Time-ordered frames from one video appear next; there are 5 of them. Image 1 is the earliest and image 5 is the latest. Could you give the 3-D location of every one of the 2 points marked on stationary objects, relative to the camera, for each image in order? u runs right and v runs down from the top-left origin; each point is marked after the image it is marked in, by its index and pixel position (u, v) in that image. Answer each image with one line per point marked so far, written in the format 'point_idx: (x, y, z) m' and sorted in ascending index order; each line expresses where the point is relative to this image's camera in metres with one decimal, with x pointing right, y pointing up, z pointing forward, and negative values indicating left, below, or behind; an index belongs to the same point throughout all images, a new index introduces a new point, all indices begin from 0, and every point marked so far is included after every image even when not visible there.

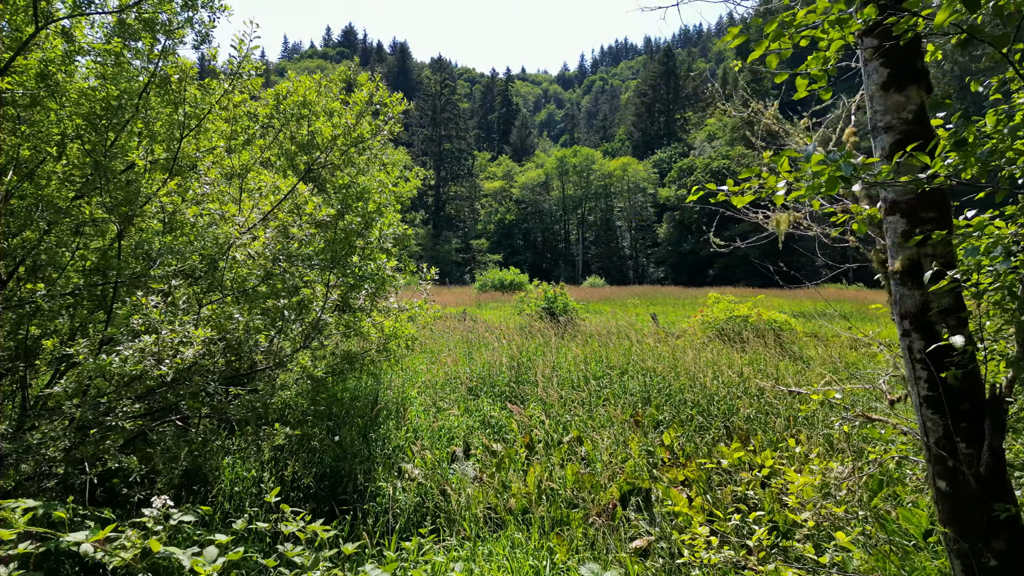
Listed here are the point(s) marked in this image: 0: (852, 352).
0: (+3.4, -0.7, +7.6) m
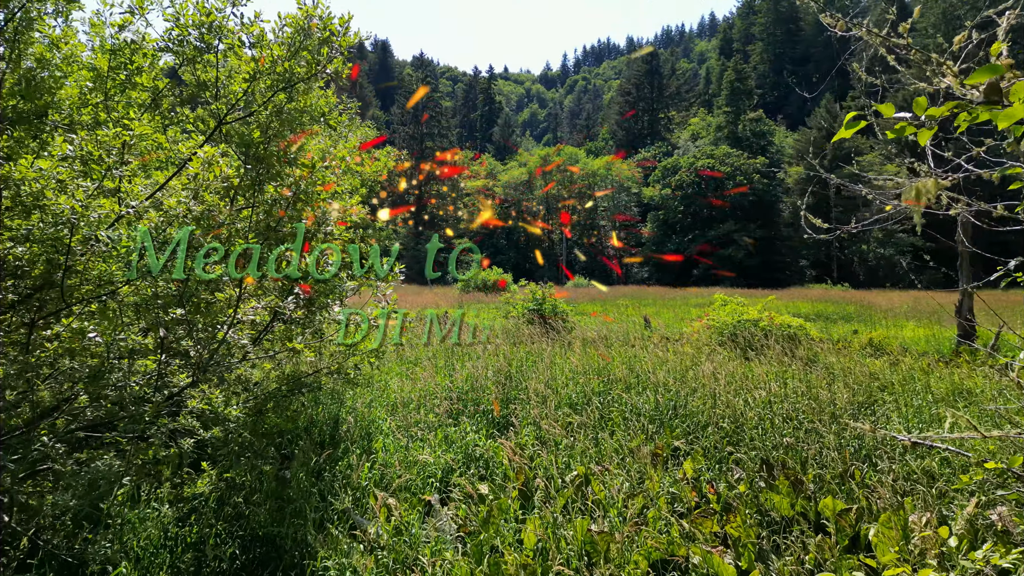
0: (+3.3, -0.7, +6.7) m
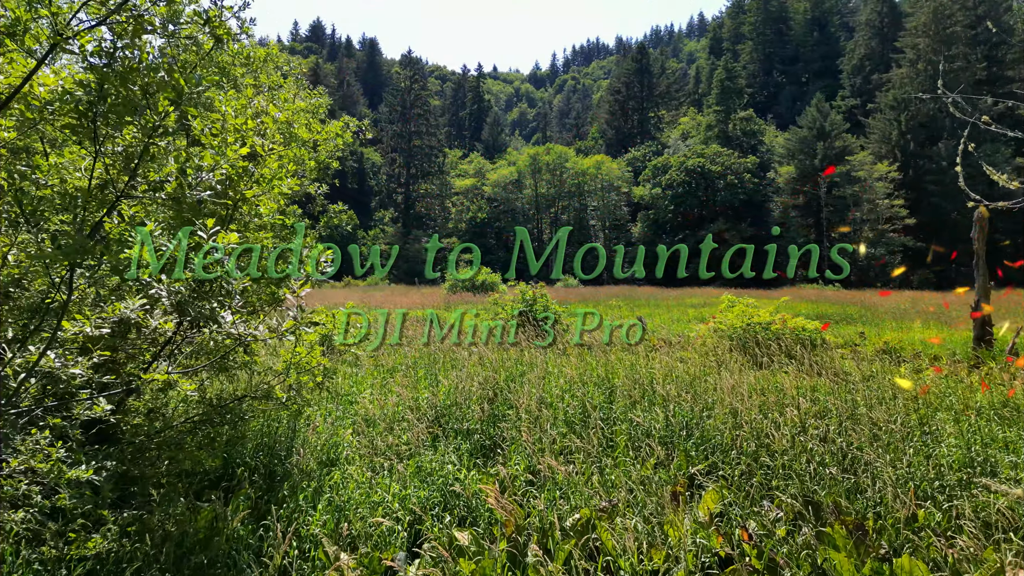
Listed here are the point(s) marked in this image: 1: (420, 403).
0: (+3.2, -0.7, +6.0) m
1: (-0.6, -0.8, +5.0) m
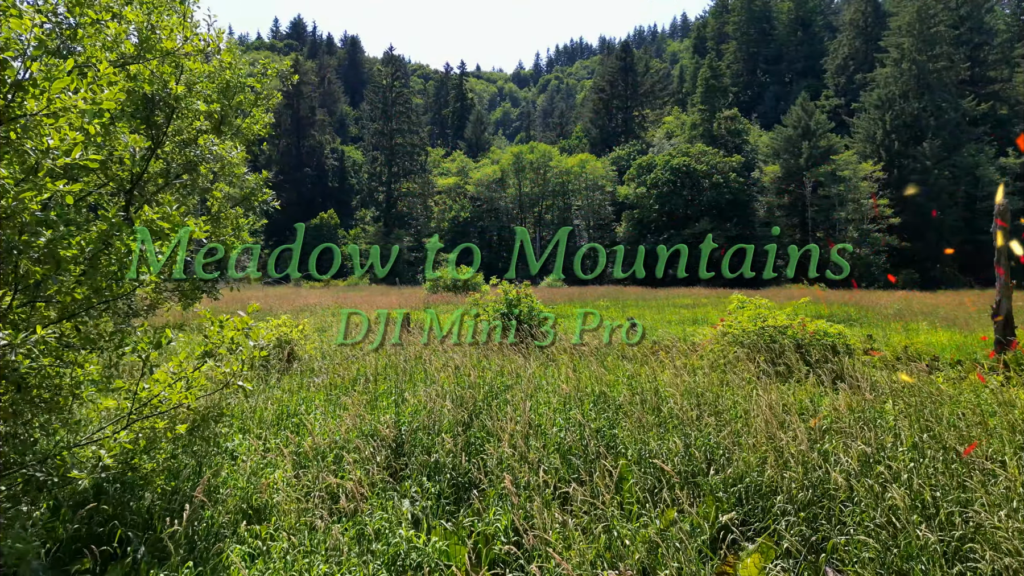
0: (+3.1, -0.7, +5.1) m
1: (-0.7, -0.7, +4.0) m
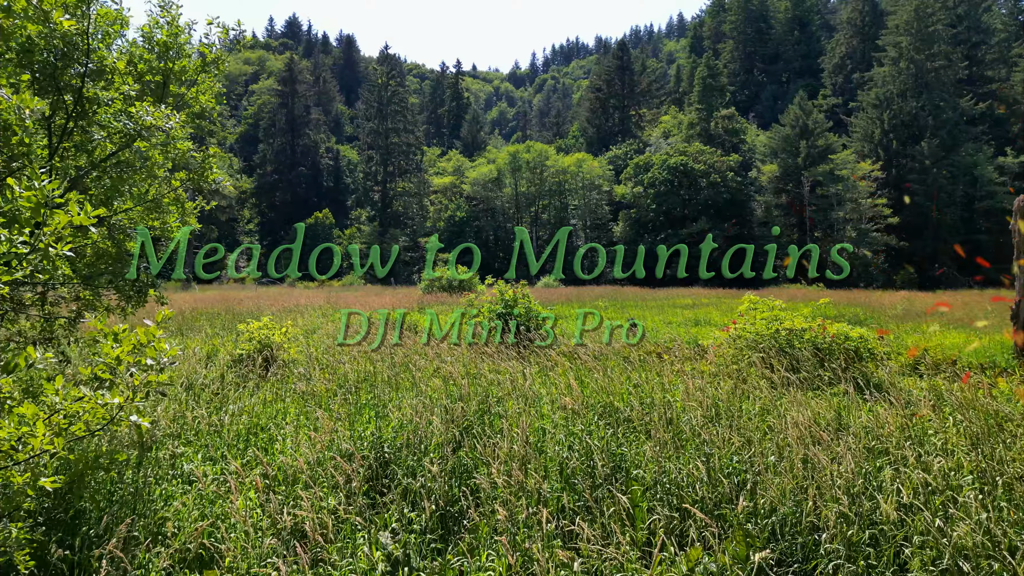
0: (+3.1, -0.7, +4.6) m
1: (-0.7, -0.7, +3.5) m
